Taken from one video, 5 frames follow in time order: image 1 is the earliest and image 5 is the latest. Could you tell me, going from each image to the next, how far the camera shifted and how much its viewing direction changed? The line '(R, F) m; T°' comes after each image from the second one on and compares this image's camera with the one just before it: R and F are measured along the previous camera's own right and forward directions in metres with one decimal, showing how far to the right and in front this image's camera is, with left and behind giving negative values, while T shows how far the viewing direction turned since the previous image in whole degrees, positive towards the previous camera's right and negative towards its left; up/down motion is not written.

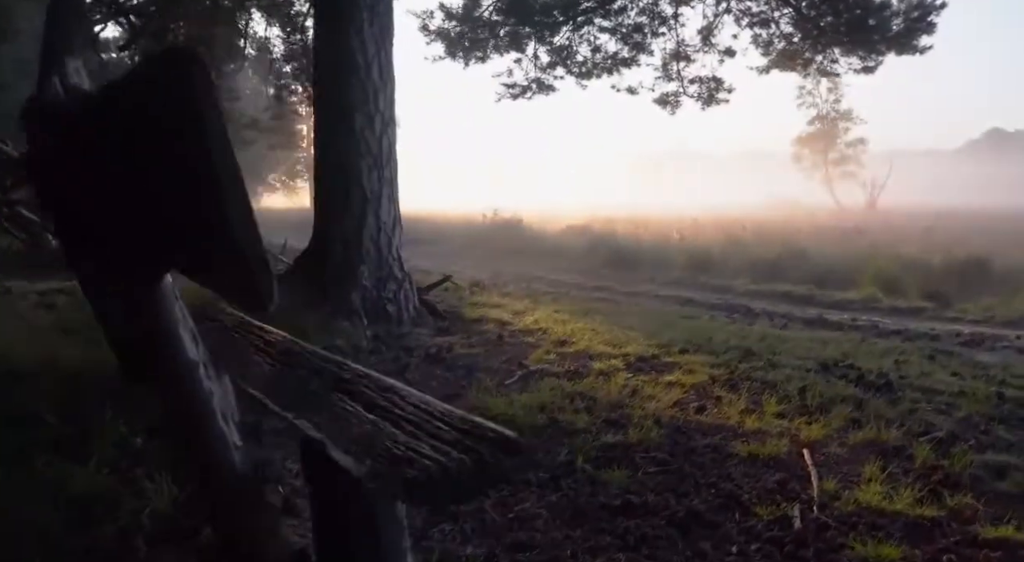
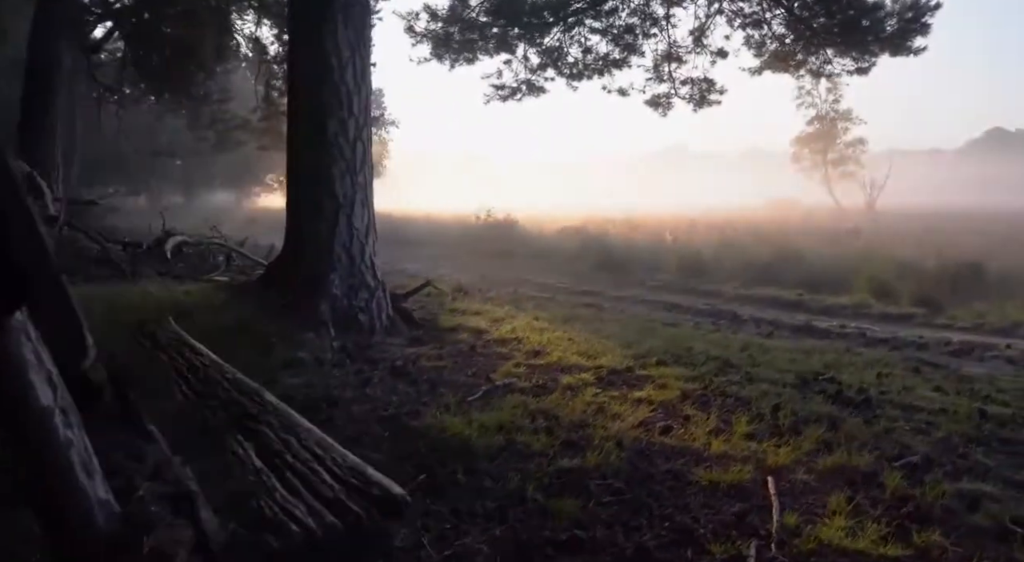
(+0.2, +0.2) m; 0°
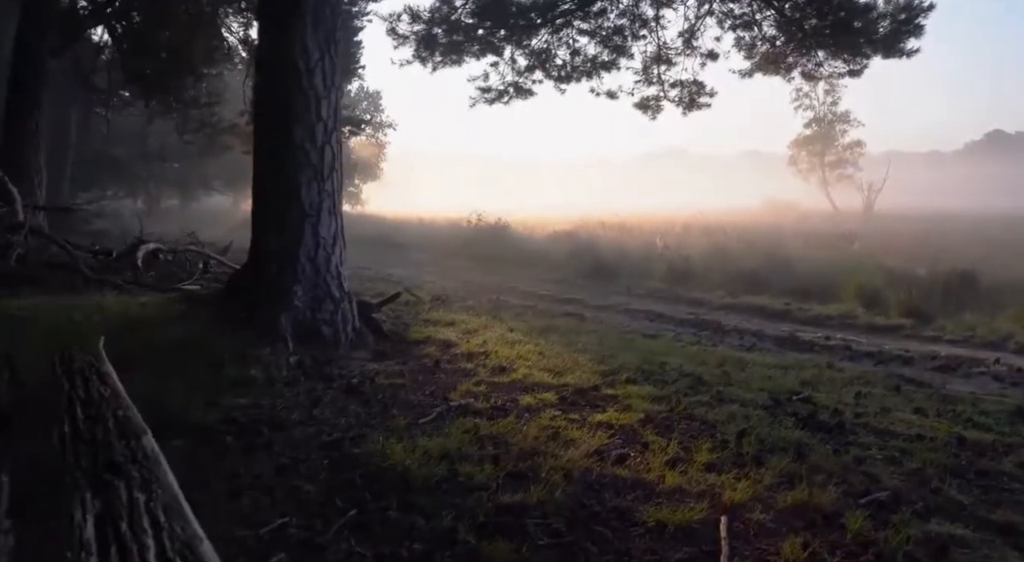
(+0.3, +0.2) m; 0°
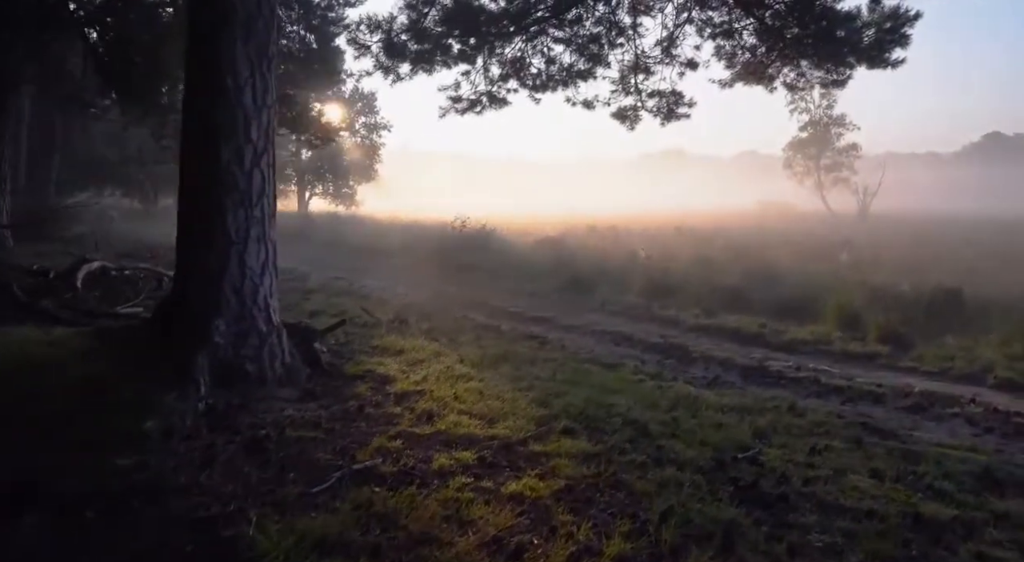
(+0.5, +0.5) m; 0°
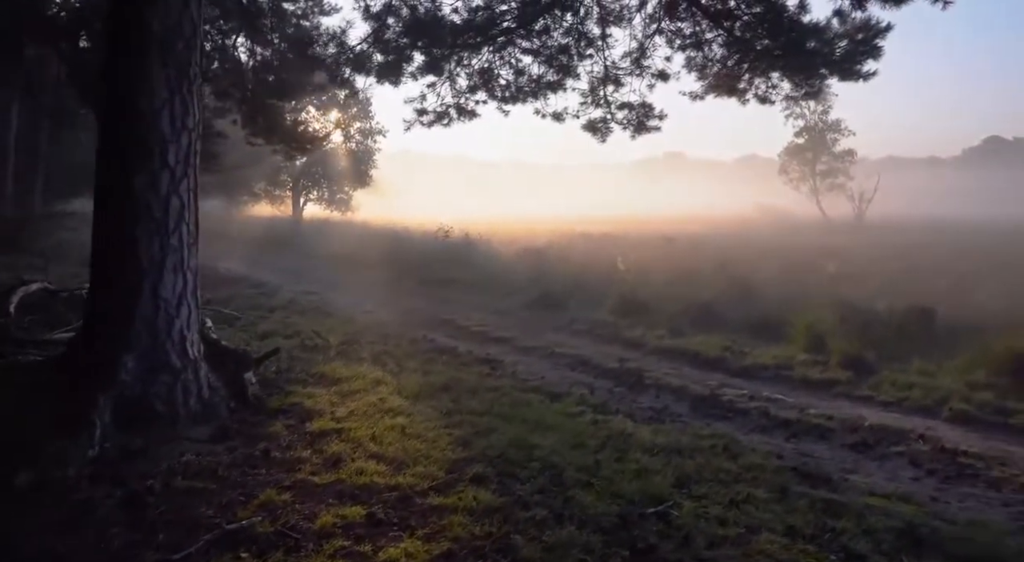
(+0.6, +0.3) m; 0°
